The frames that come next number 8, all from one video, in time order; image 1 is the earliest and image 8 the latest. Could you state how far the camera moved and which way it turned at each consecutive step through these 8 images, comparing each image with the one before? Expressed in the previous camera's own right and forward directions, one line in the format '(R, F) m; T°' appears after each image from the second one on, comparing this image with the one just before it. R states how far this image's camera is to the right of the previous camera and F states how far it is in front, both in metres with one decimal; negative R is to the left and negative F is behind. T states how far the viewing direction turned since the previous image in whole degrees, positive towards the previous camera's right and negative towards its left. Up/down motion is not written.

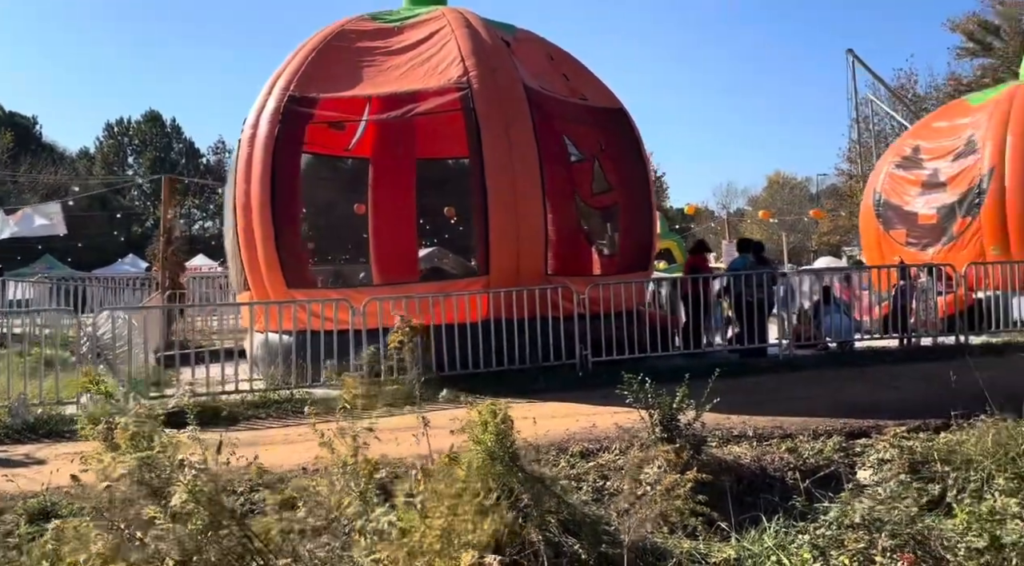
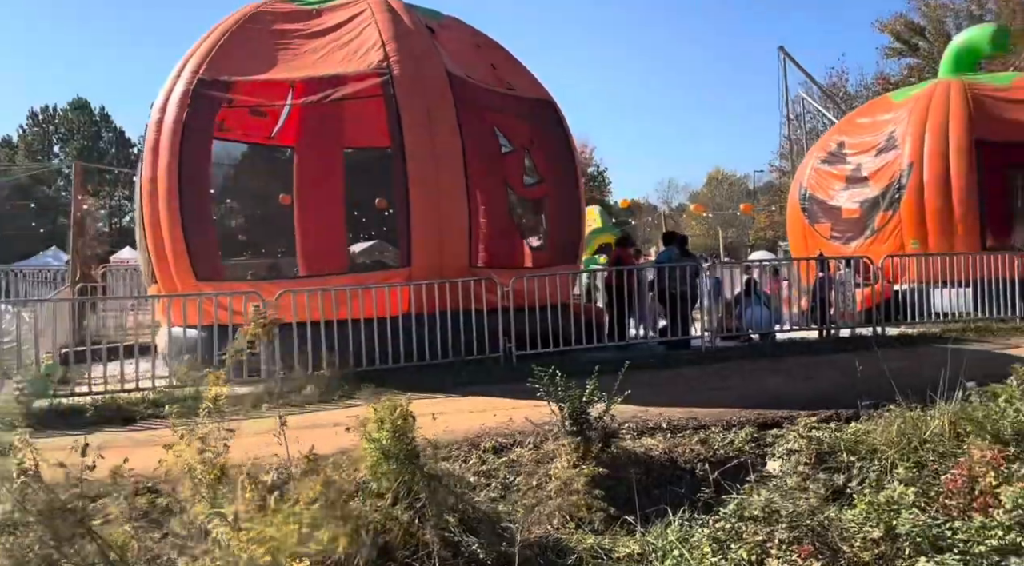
(+0.2, +0.1) m; +4°
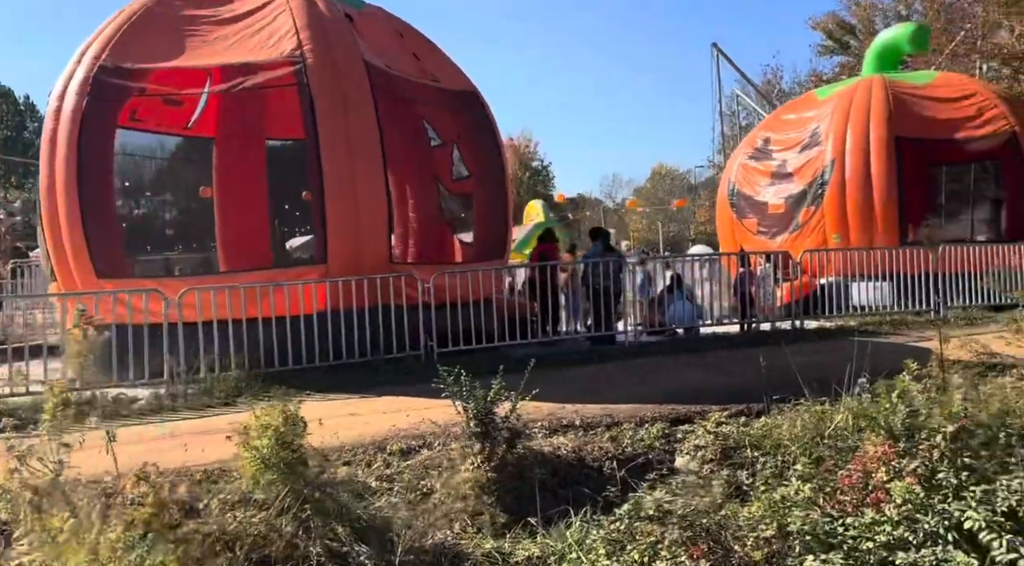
(+0.2, +0.1) m; +3°
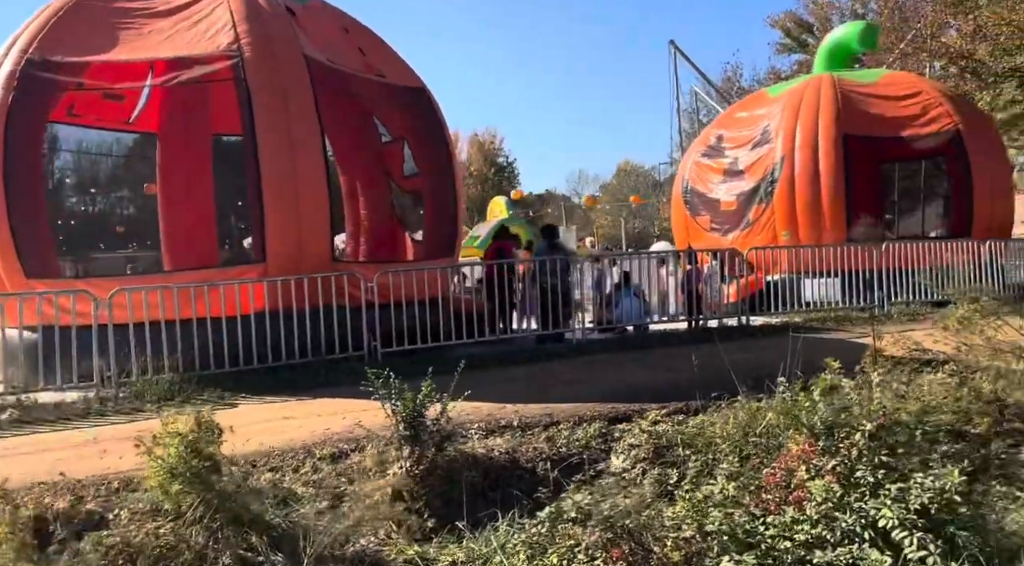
(+0.2, 0.0) m; +2°
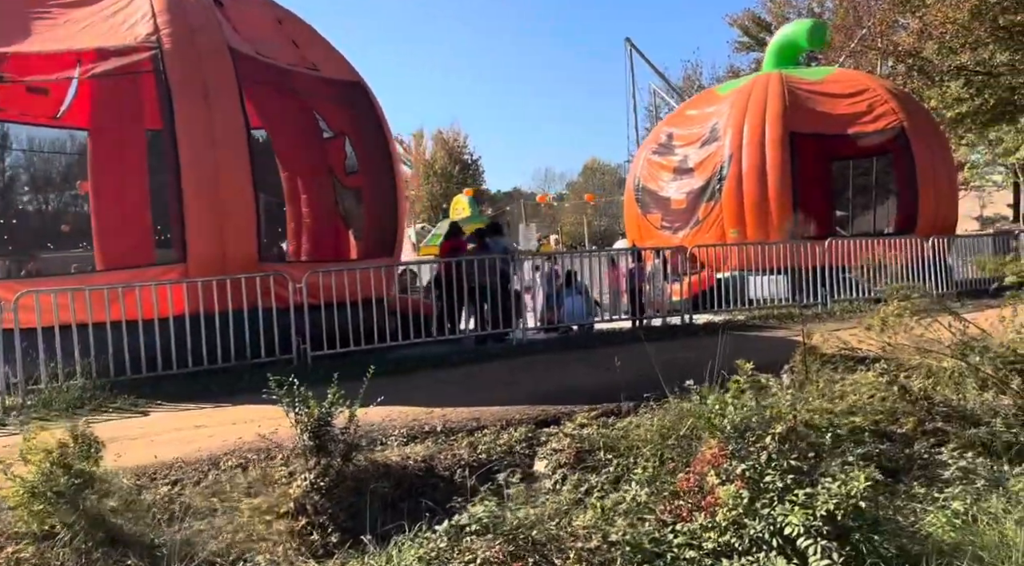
(+0.3, +0.2) m; +2°
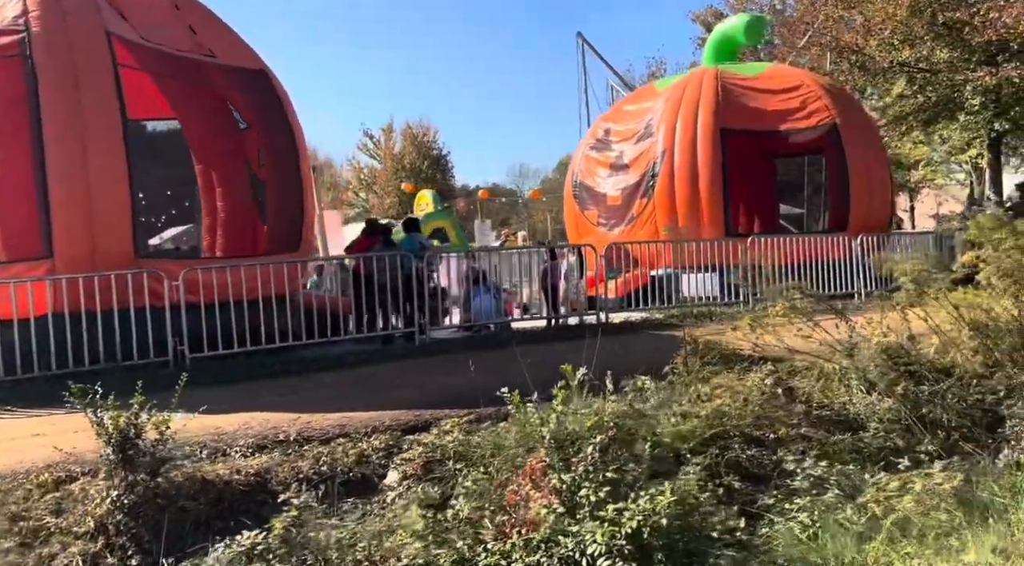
(+0.7, +0.3) m; +2°
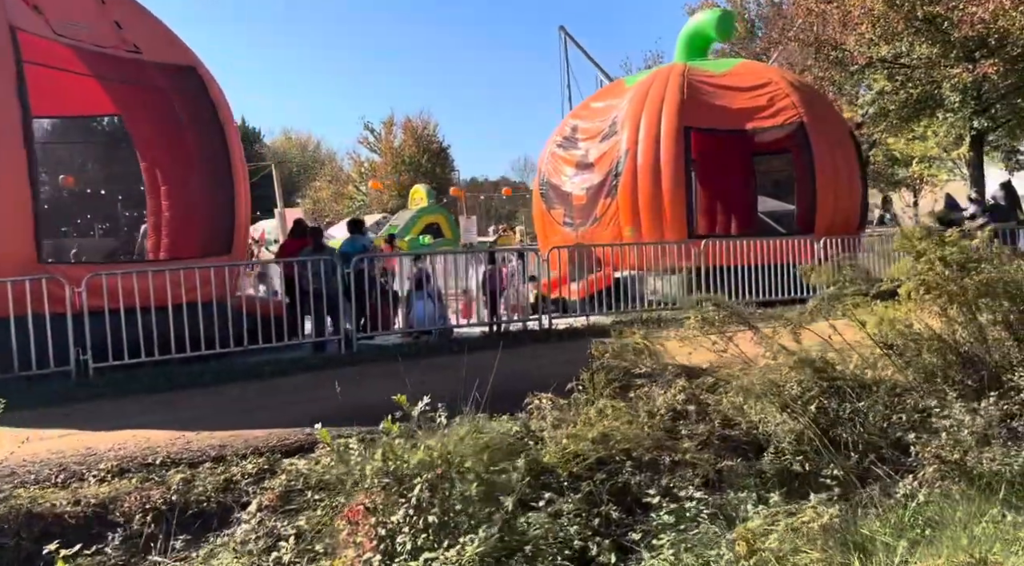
(+0.7, +0.4) m; 0°
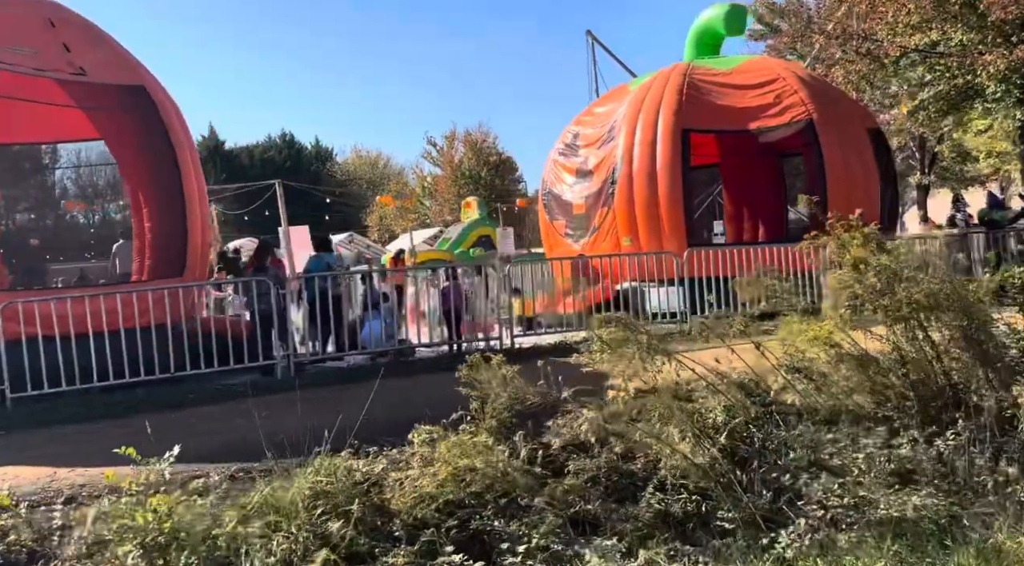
(+1.2, +0.6) m; -4°
